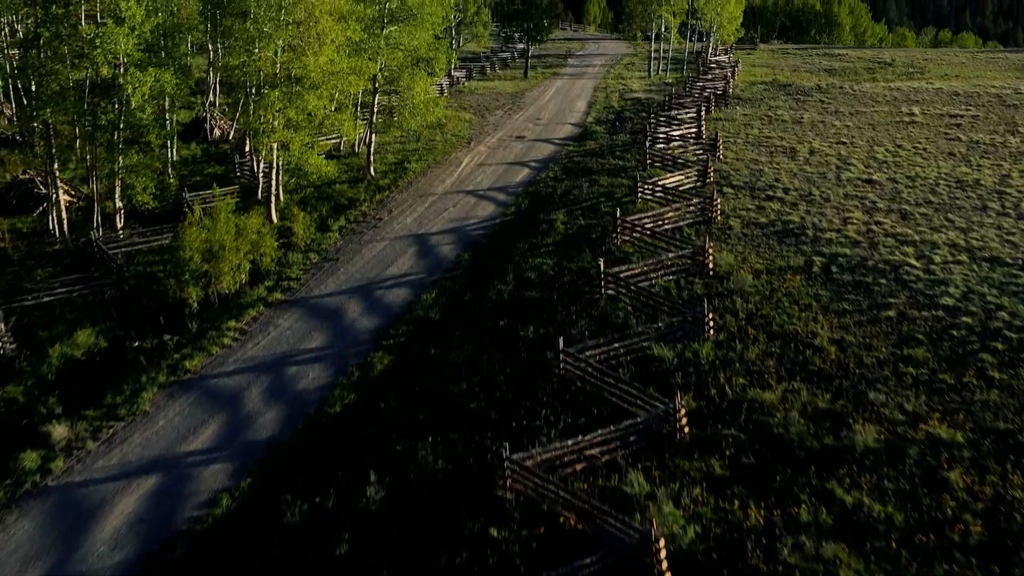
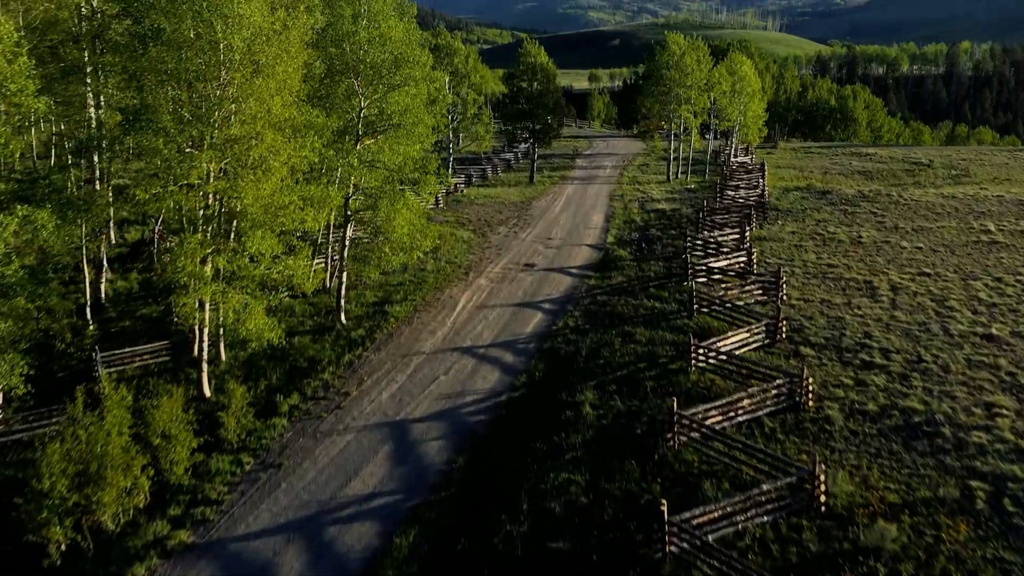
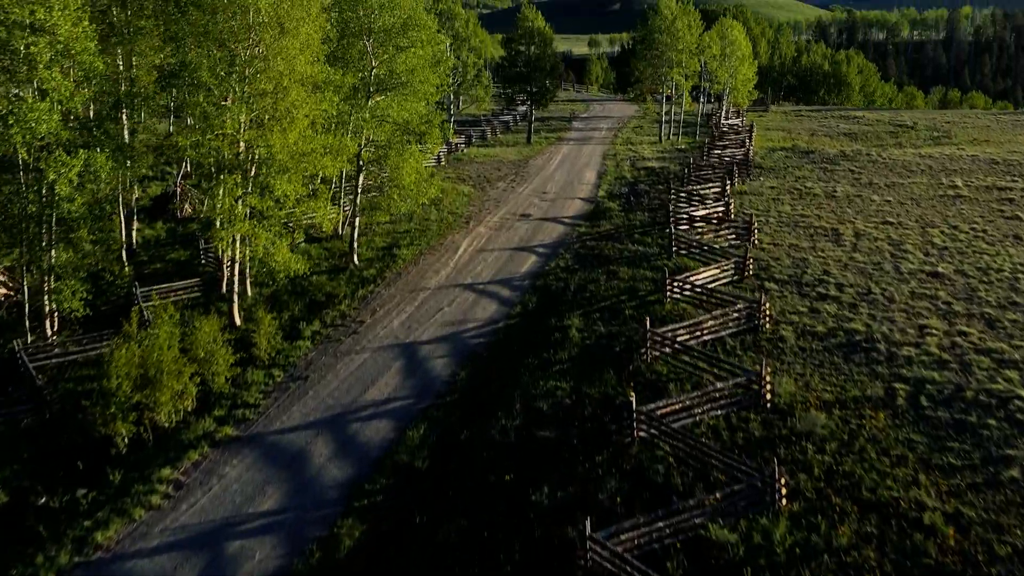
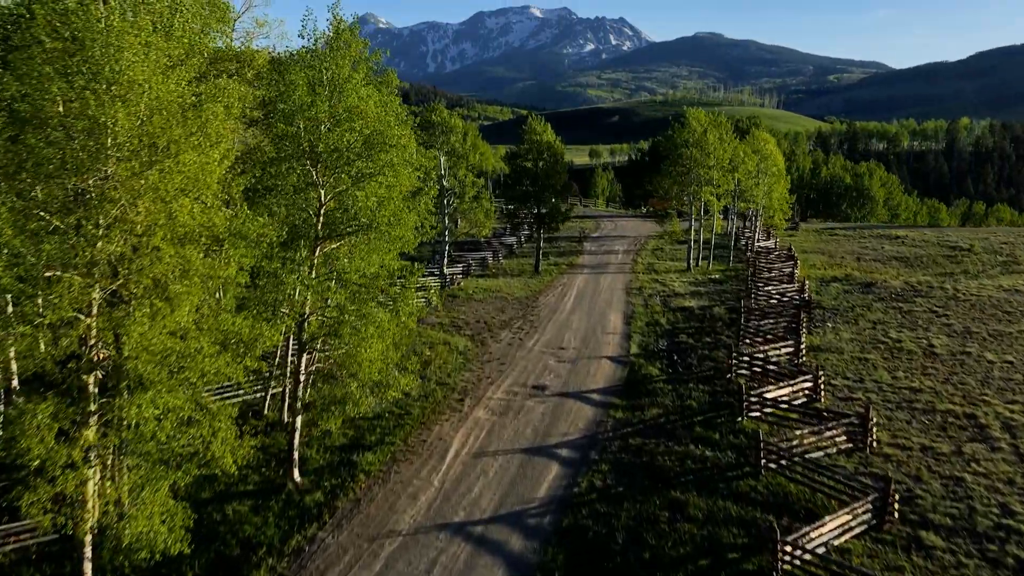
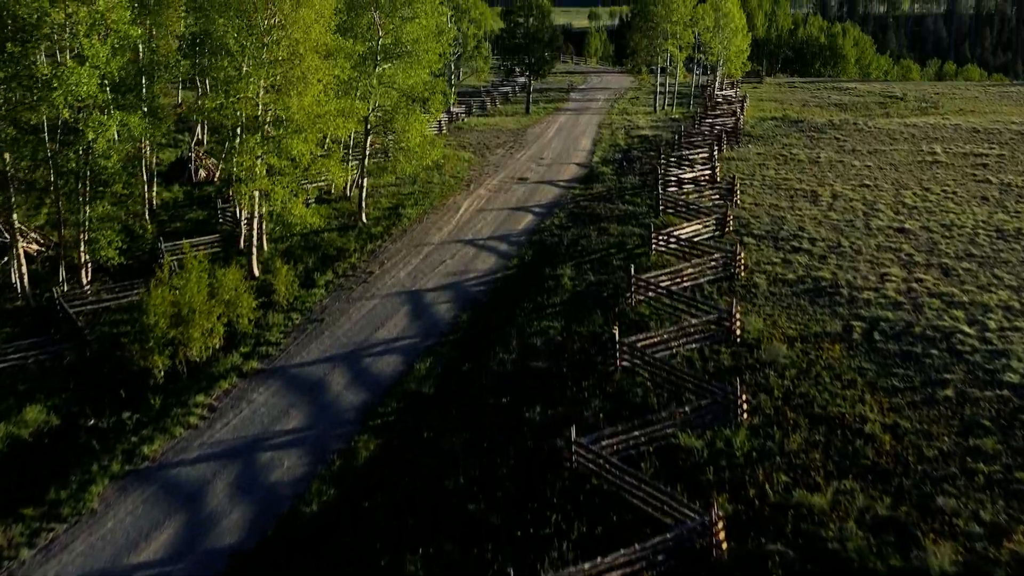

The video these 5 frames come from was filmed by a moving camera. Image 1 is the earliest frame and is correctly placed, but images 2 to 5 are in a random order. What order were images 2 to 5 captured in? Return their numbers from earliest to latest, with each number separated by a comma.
5, 3, 2, 4
